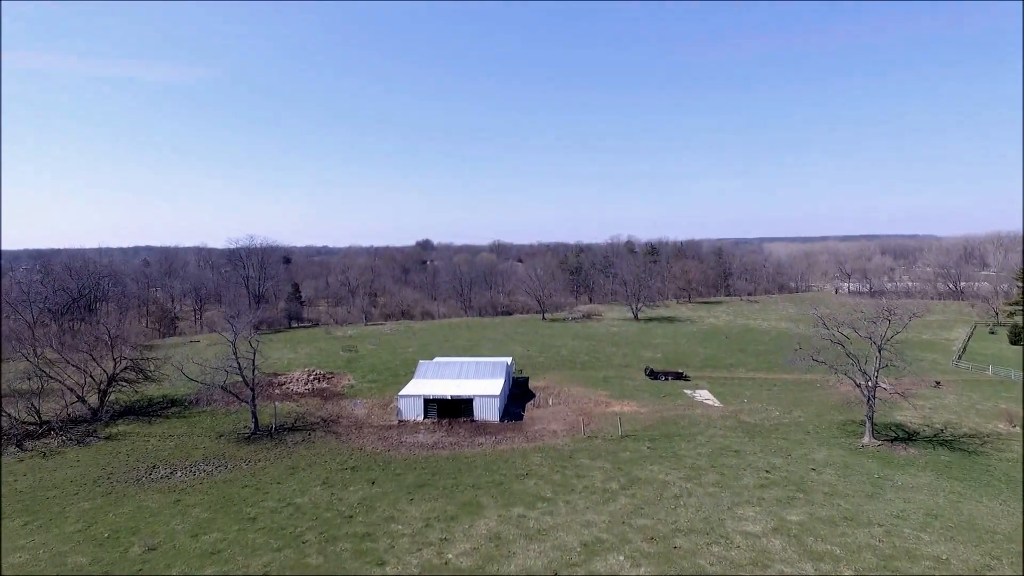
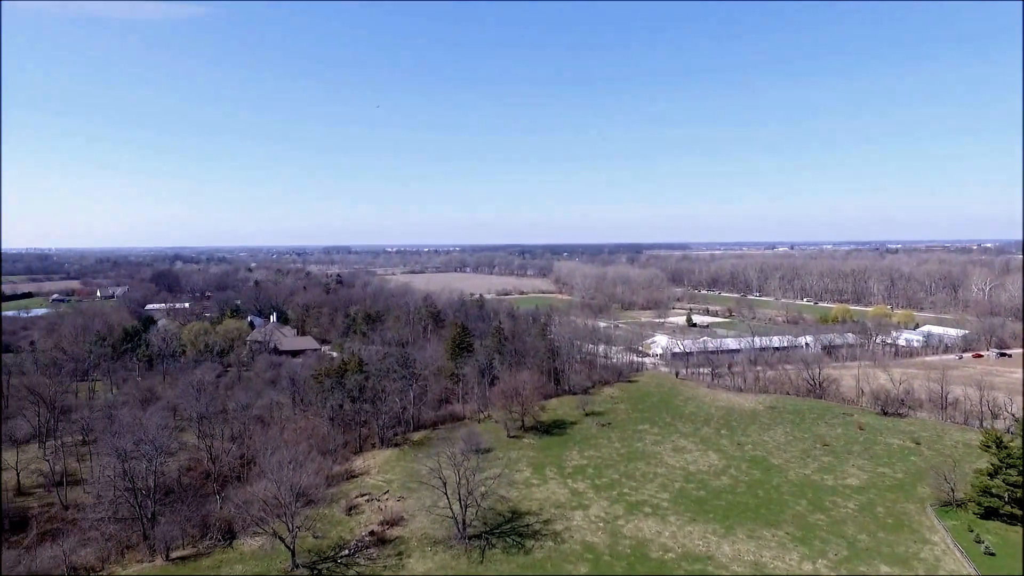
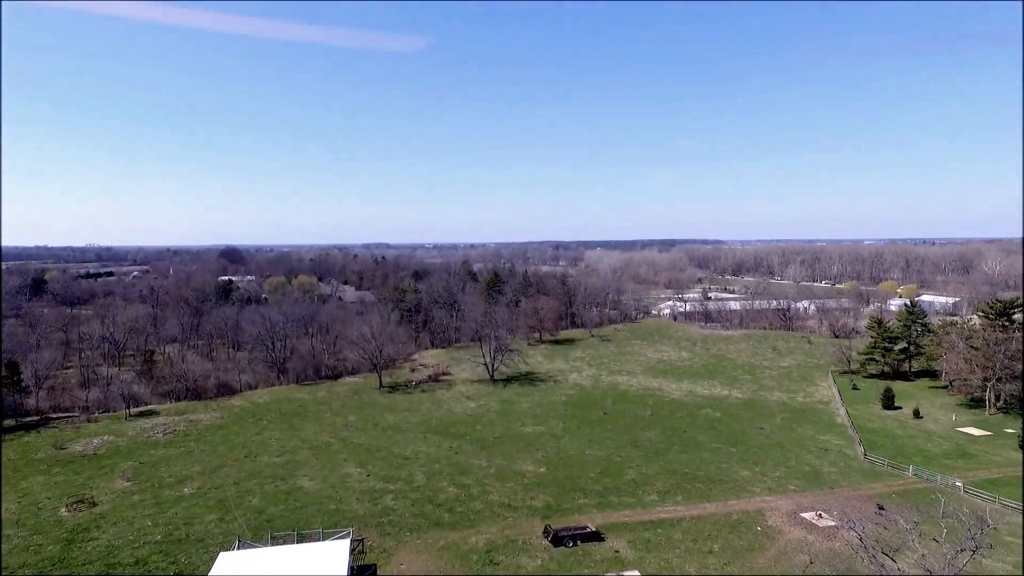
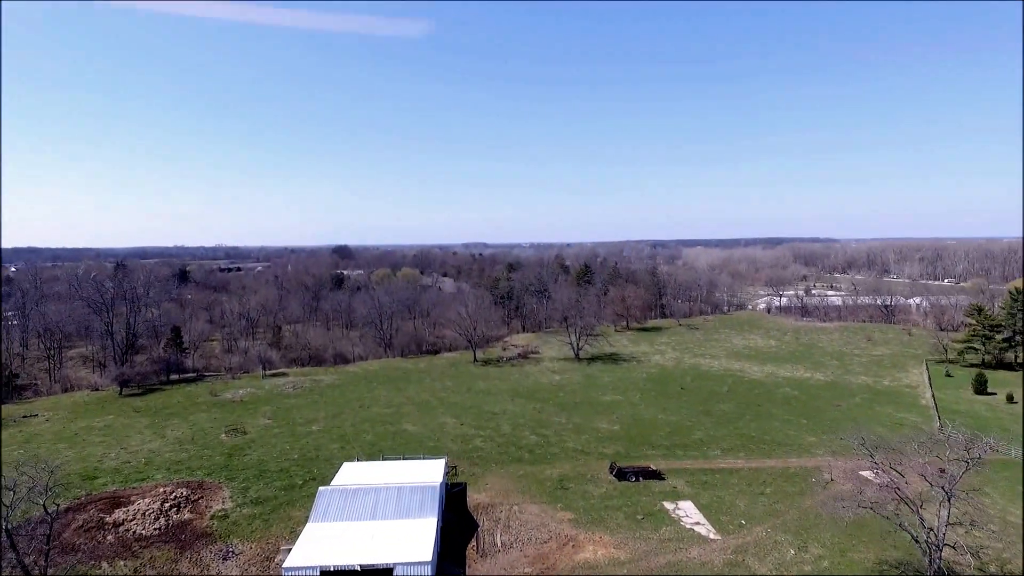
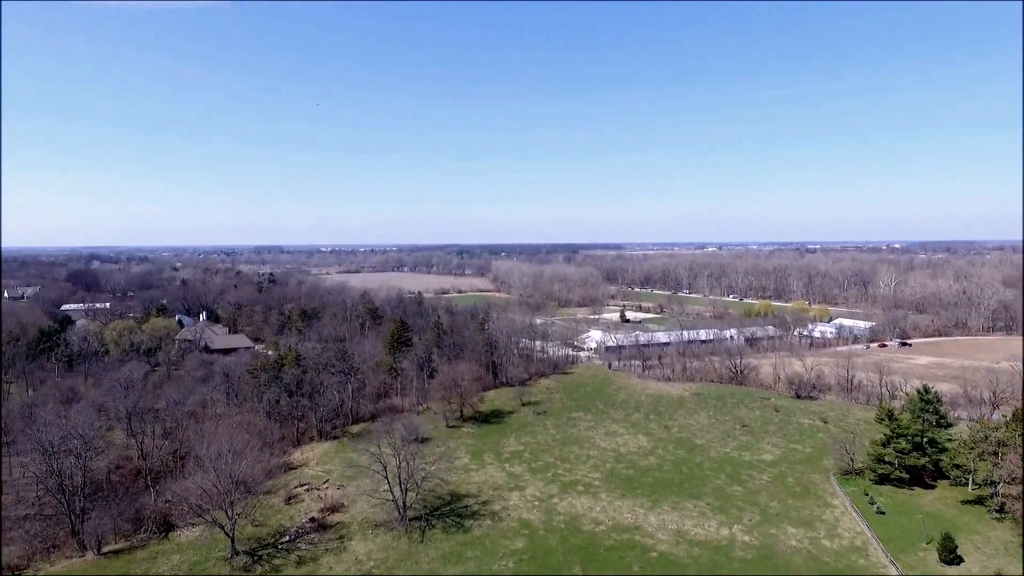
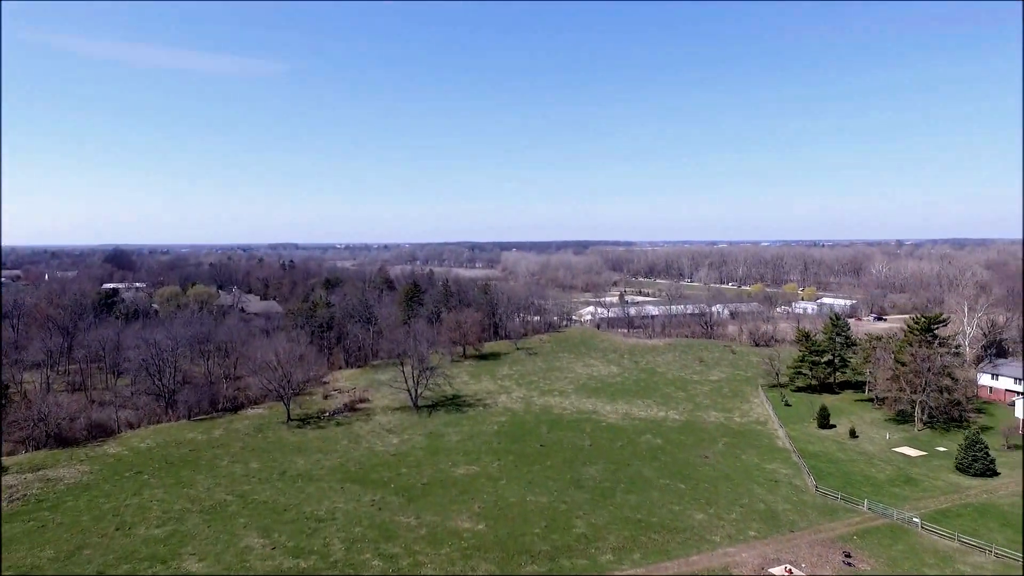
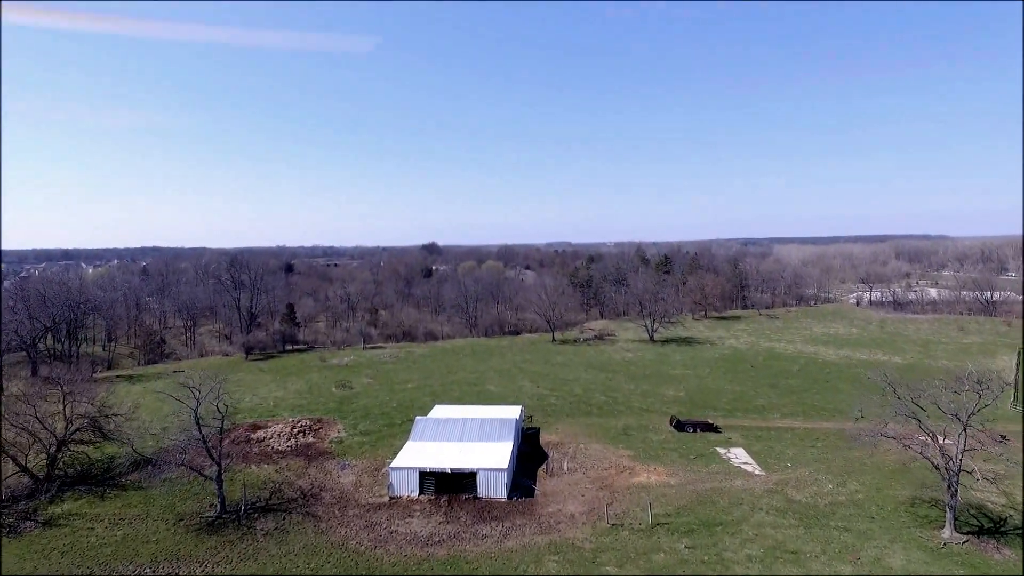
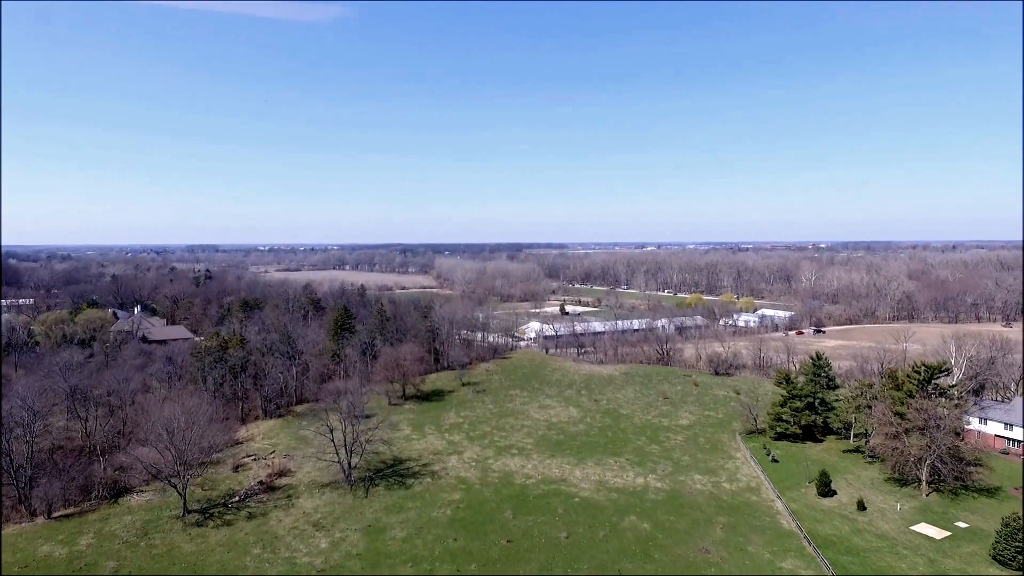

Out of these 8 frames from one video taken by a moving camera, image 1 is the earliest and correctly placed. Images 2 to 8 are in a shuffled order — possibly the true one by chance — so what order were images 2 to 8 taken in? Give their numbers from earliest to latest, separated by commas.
7, 4, 3, 6, 8, 5, 2
